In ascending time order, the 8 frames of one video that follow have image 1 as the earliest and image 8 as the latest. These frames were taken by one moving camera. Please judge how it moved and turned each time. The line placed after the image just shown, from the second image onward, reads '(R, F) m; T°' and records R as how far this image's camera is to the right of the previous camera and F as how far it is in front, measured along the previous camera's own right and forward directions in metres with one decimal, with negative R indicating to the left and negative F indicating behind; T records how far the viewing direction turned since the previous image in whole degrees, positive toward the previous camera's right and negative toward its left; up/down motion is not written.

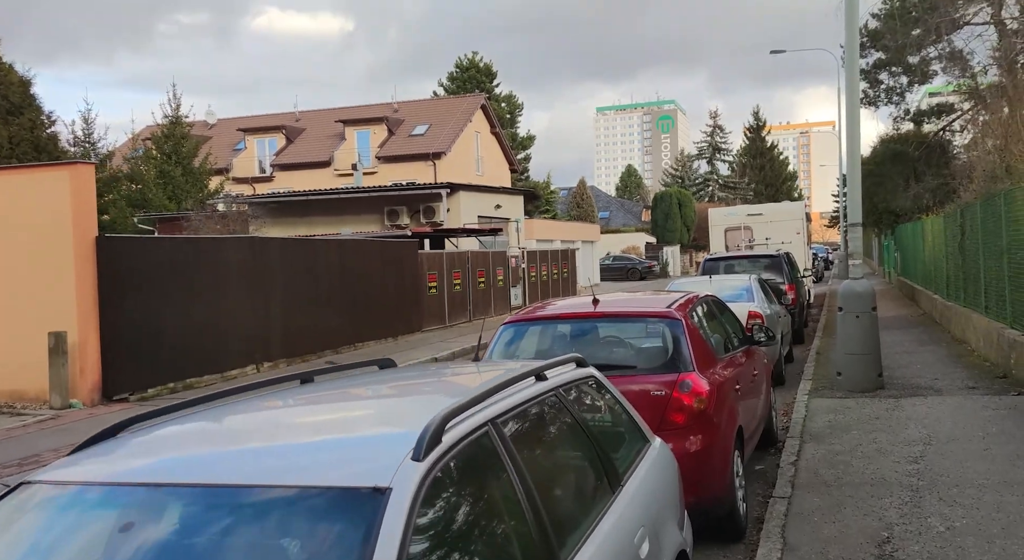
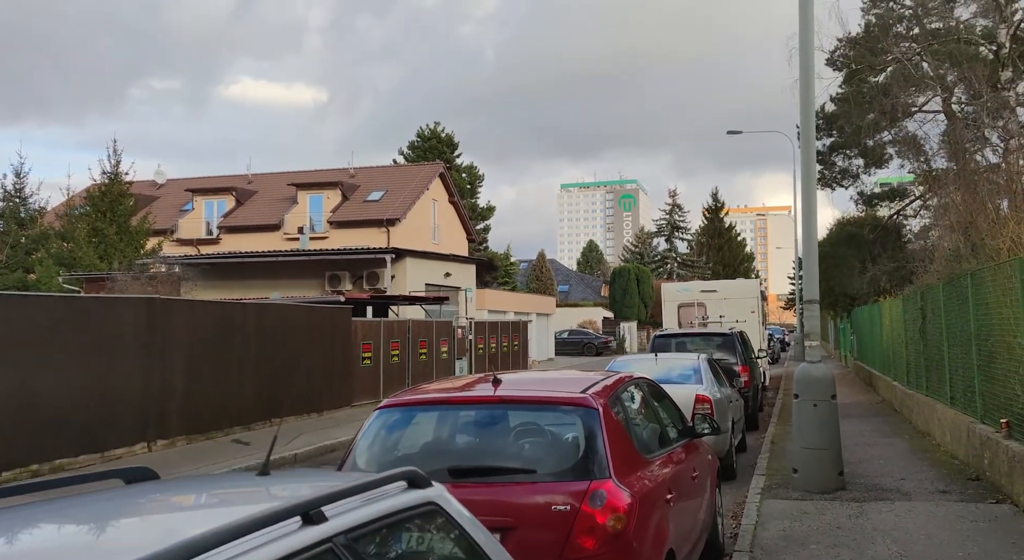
(+0.4, +1.2) m; +2°
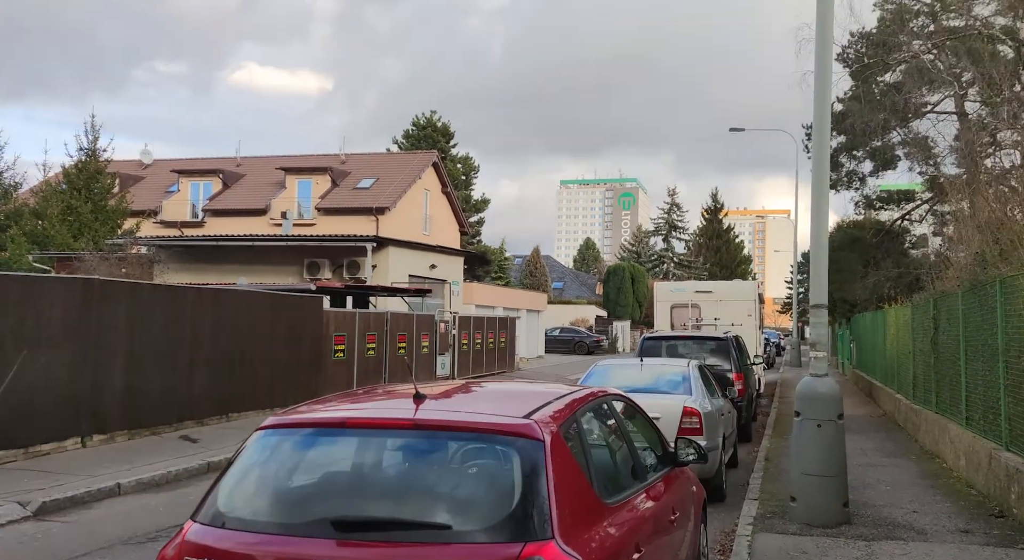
(+0.3, +1.1) m; 0°
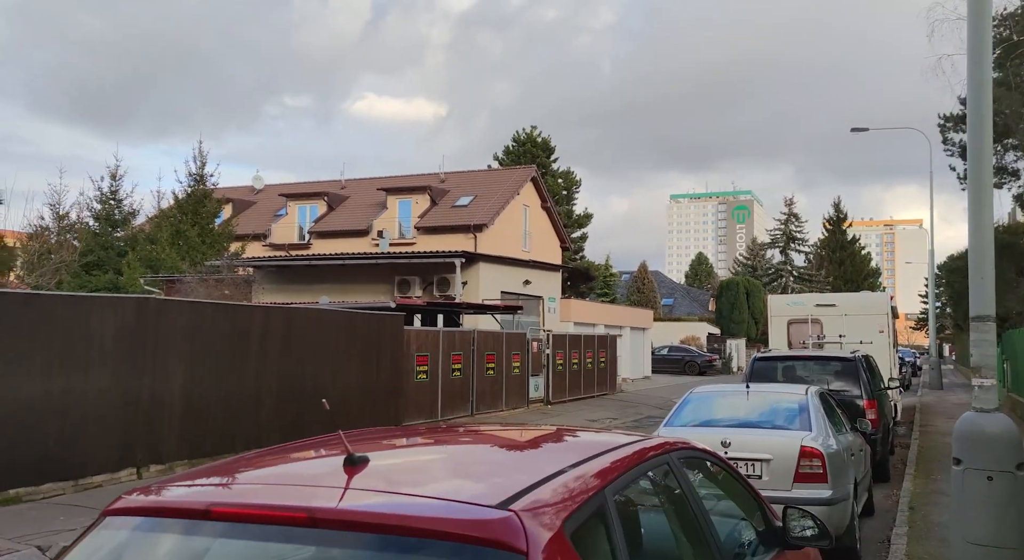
(+0.3, +1.6) m; -7°
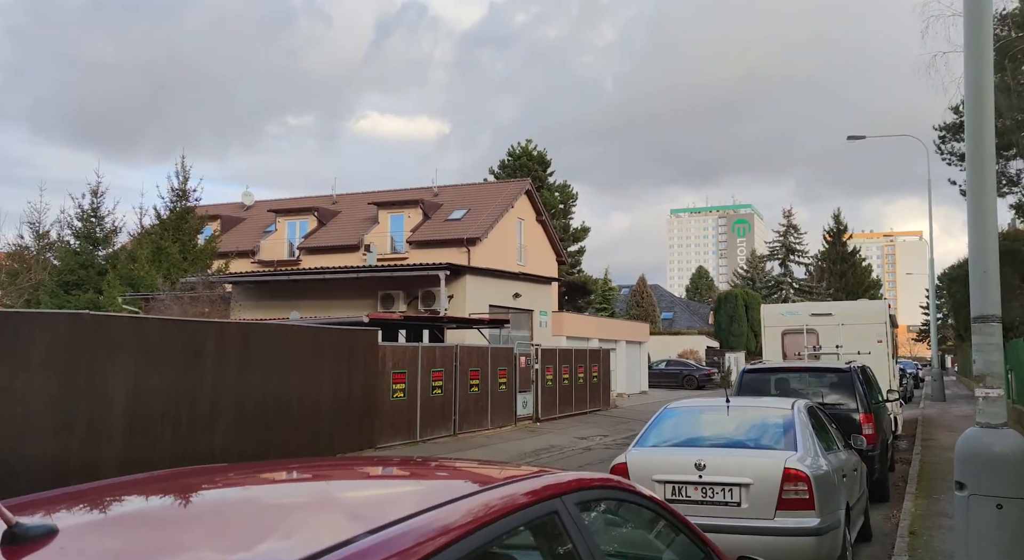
(+0.4, +0.8) m; 0°
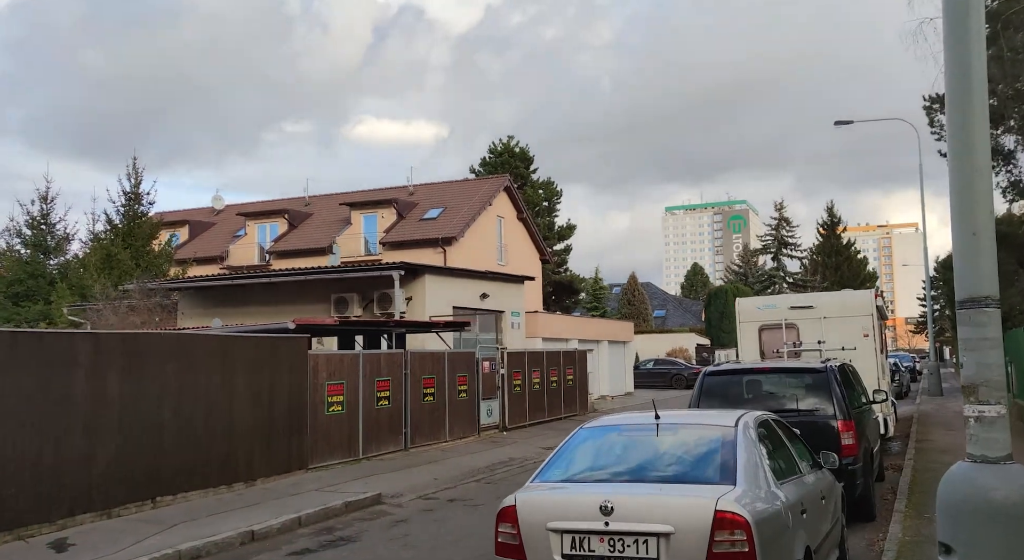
(+0.8, +1.6) m; 0°
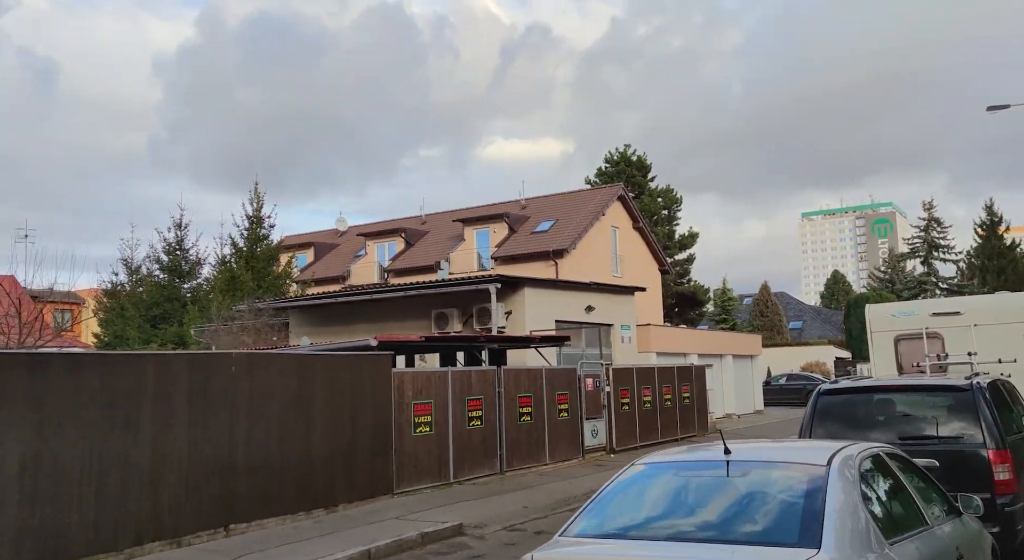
(+0.6, +1.3) m; -8°
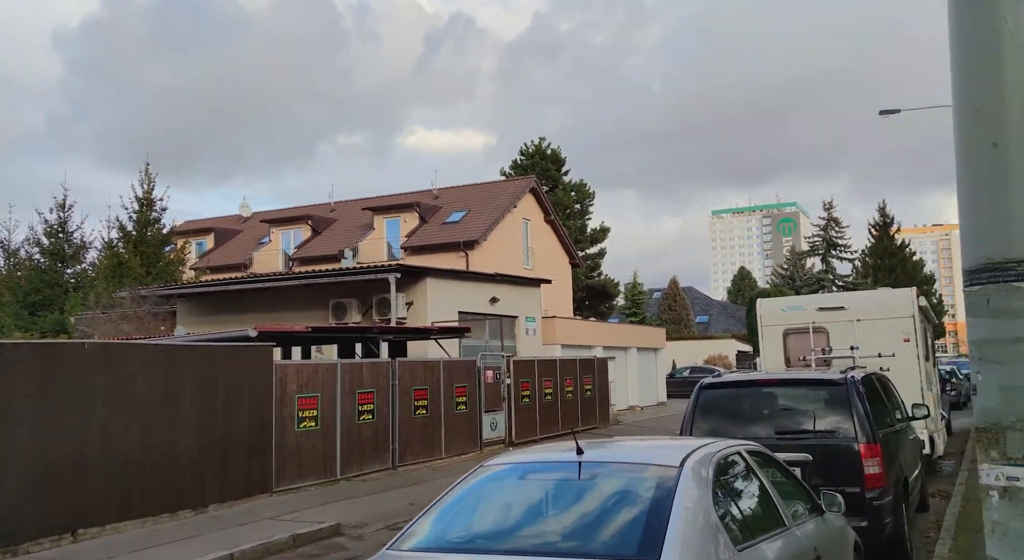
(+0.3, +0.2) m; +5°
